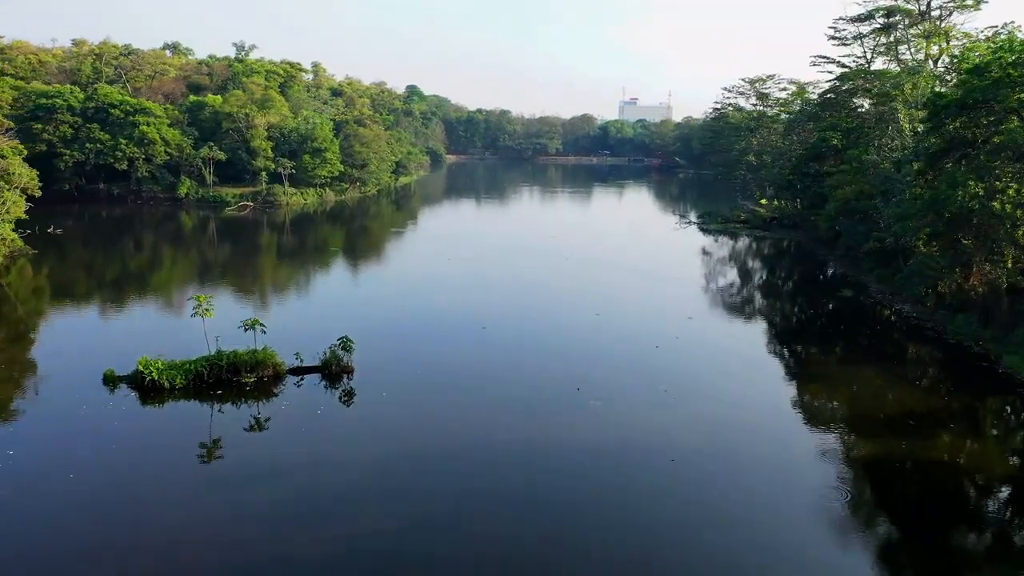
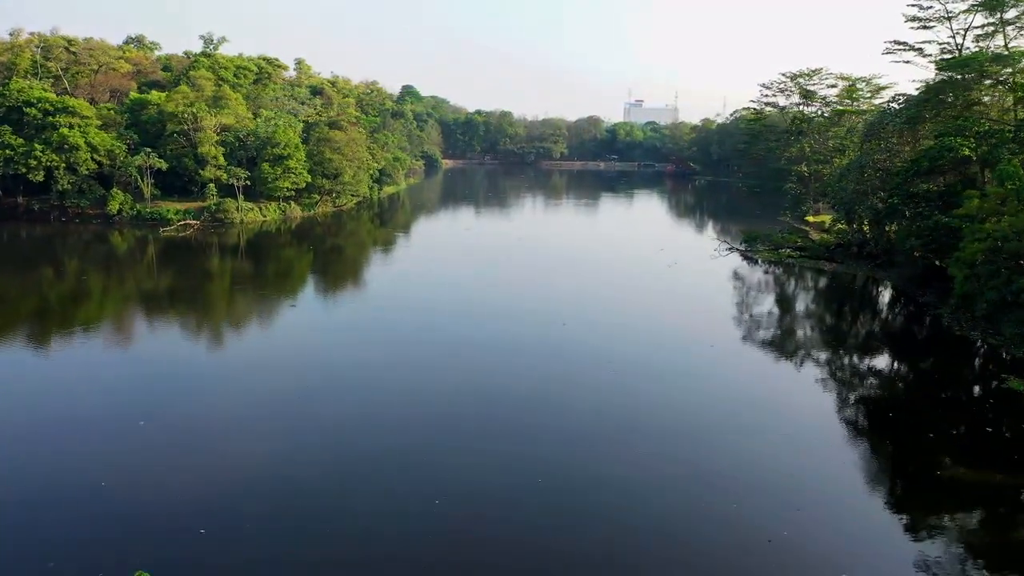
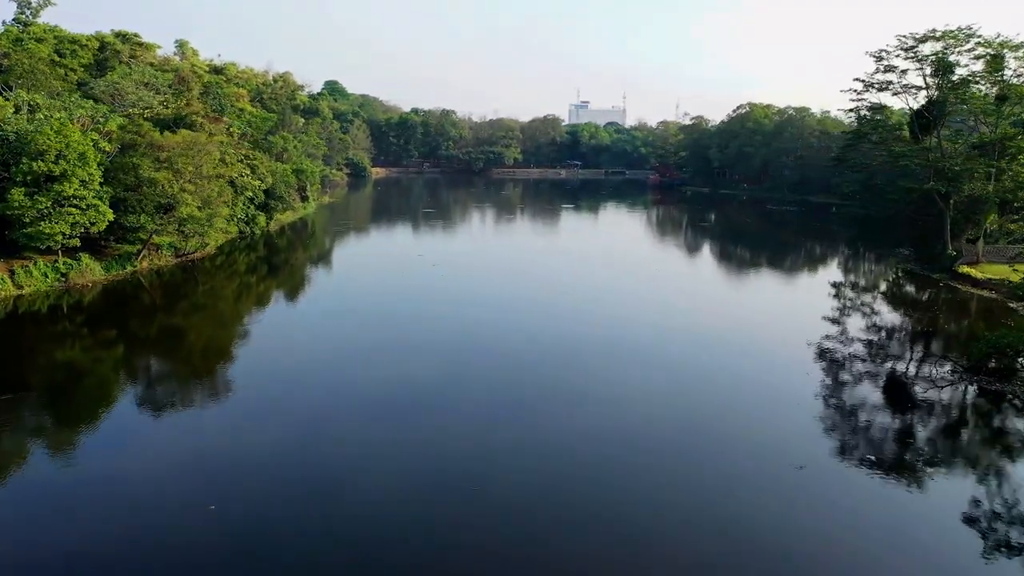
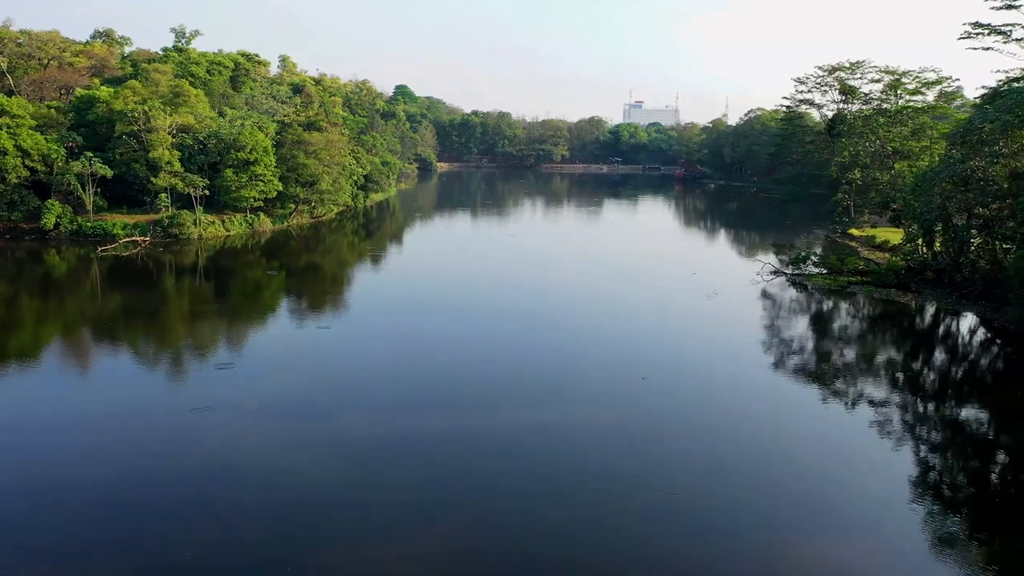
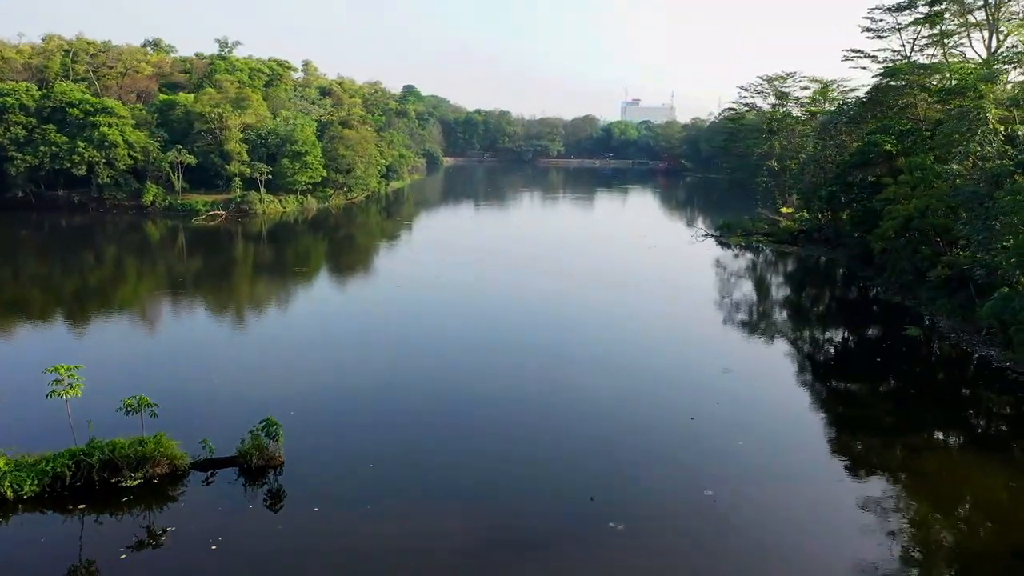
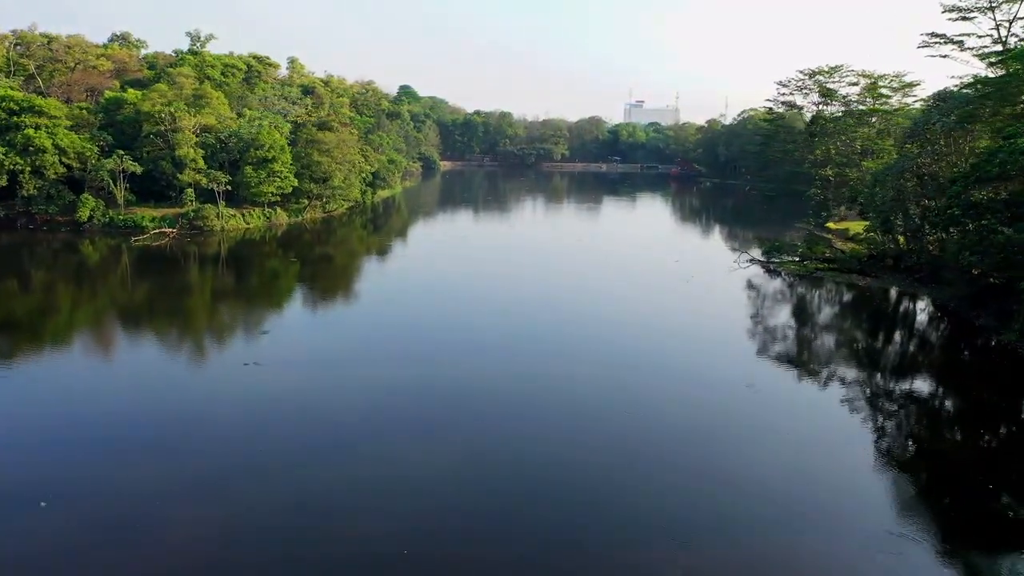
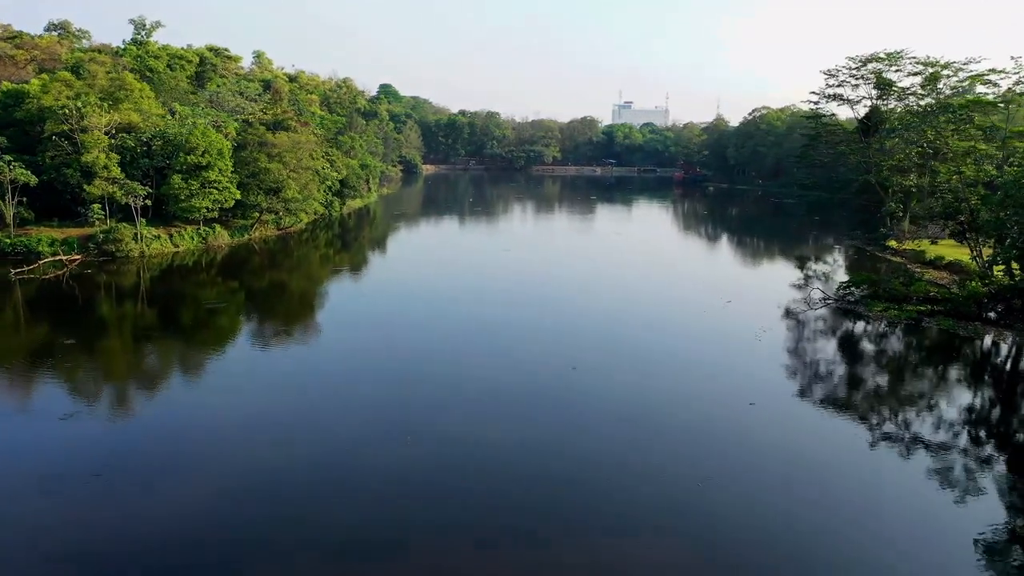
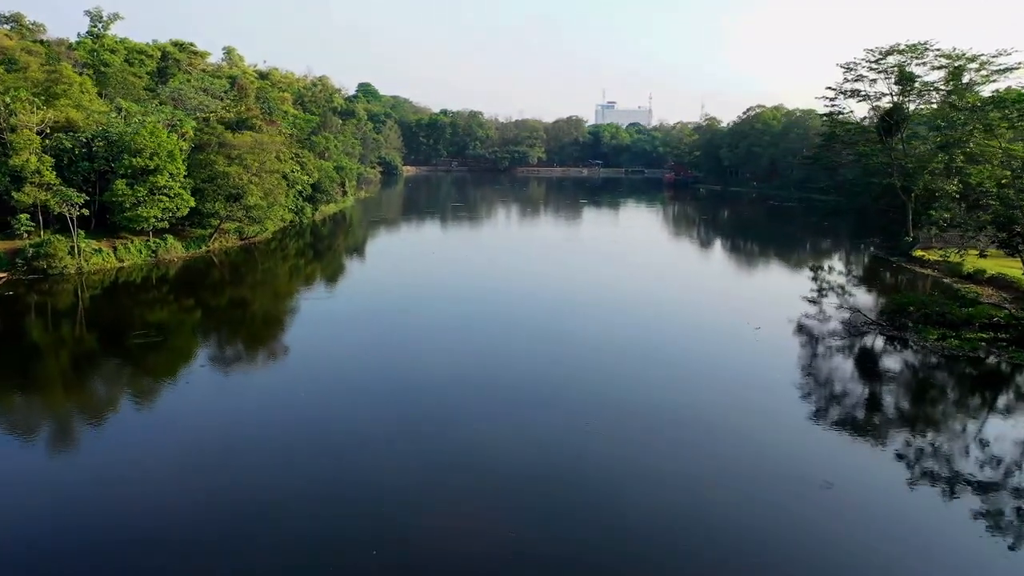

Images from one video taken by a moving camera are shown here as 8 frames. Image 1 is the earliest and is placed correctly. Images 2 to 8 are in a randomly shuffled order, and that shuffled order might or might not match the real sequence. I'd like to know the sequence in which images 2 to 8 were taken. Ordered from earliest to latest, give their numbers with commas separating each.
5, 2, 6, 4, 7, 8, 3
